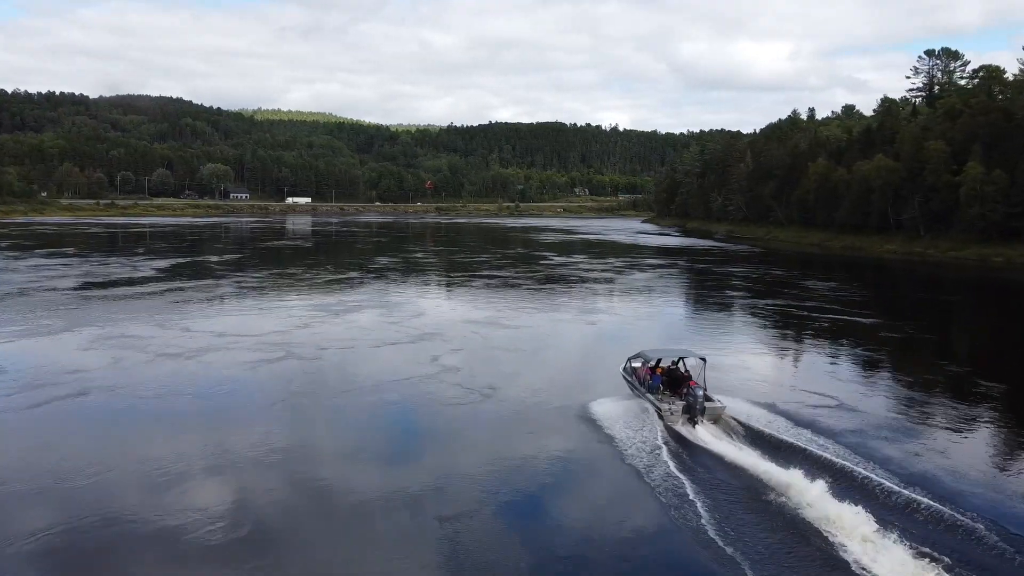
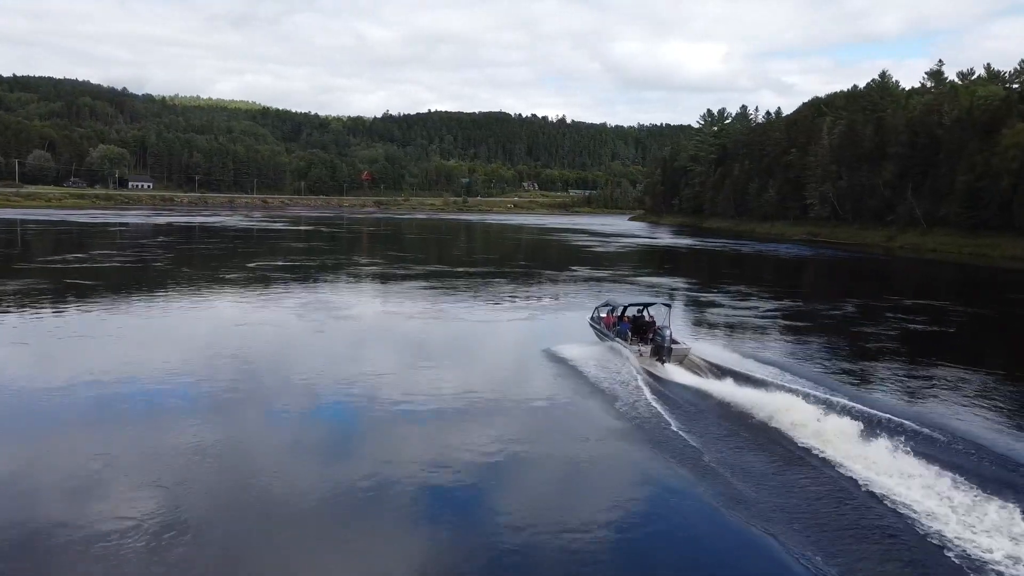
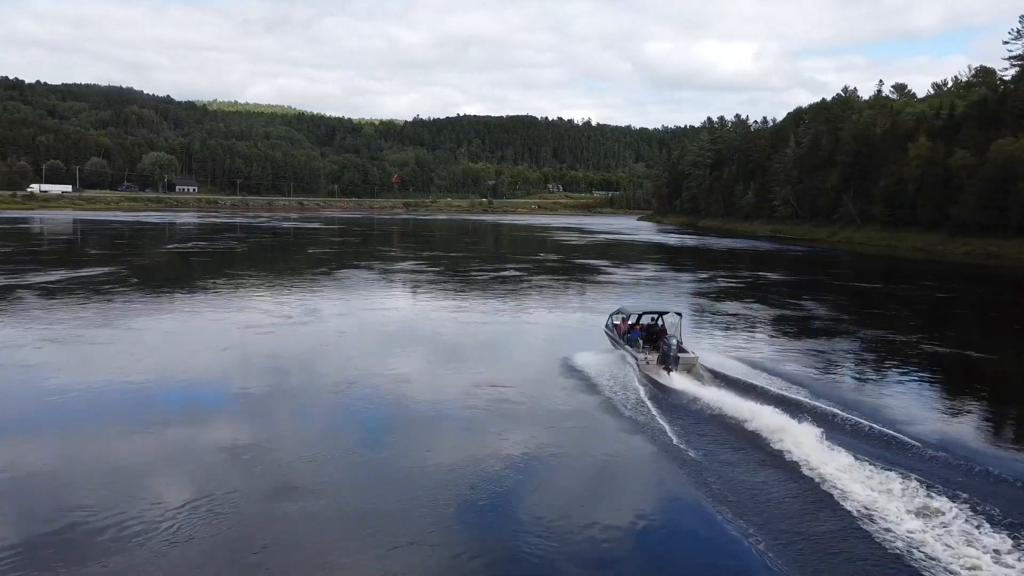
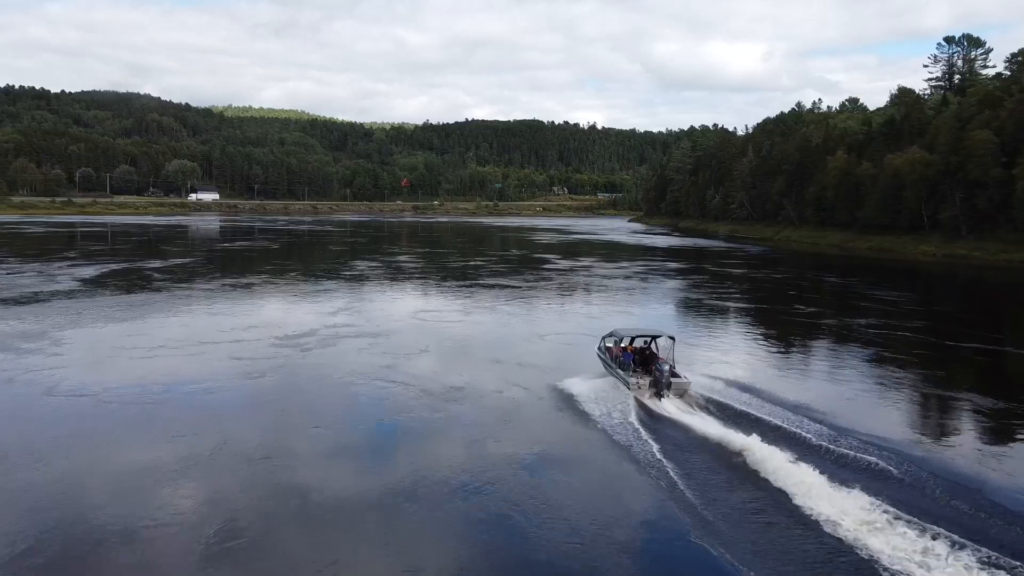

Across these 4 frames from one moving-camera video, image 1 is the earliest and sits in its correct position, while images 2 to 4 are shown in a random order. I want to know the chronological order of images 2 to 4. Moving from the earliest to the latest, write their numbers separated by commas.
4, 3, 2
